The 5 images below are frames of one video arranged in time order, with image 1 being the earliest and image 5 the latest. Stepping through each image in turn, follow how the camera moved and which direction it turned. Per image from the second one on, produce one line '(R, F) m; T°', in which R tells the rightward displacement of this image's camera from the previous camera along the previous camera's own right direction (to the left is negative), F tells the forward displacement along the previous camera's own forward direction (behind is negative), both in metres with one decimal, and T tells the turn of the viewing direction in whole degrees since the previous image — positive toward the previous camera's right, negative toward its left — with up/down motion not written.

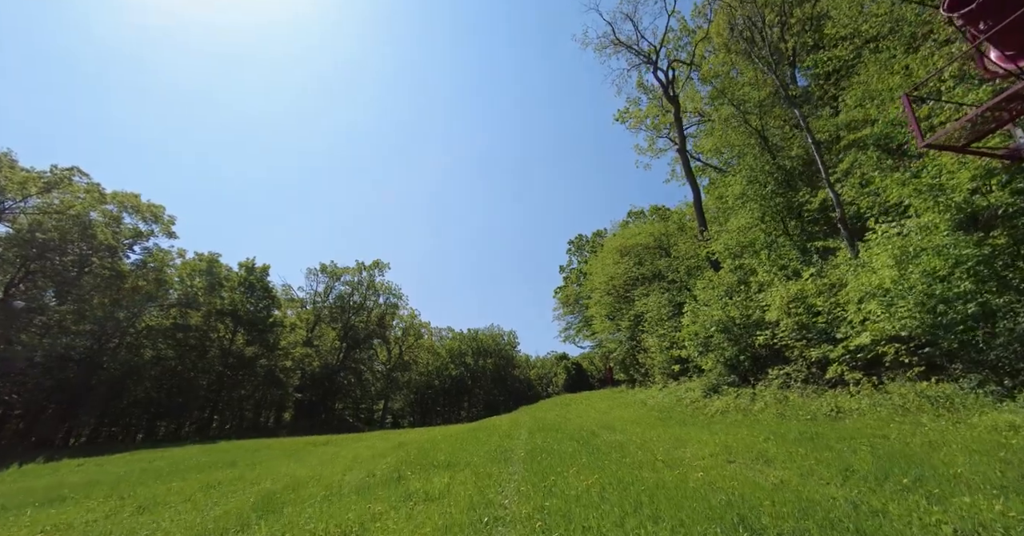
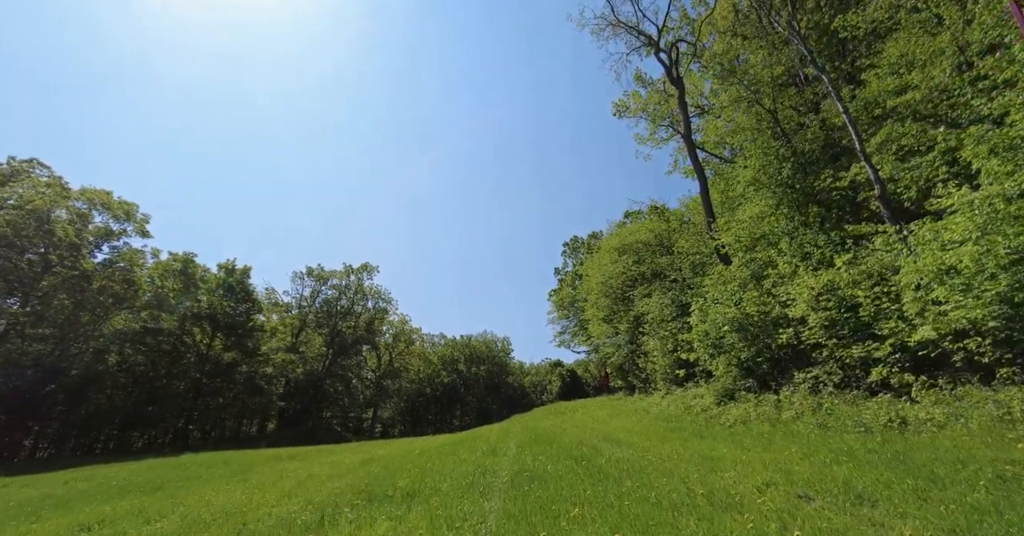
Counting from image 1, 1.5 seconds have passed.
(+0.3, +2.3) m; +1°
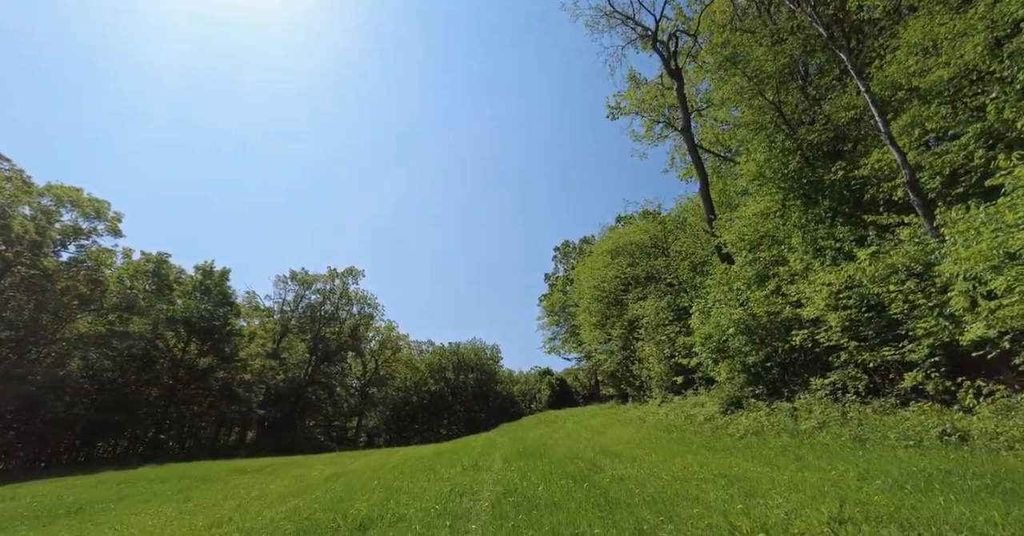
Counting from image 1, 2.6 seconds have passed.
(+0.1, +1.5) m; +1°
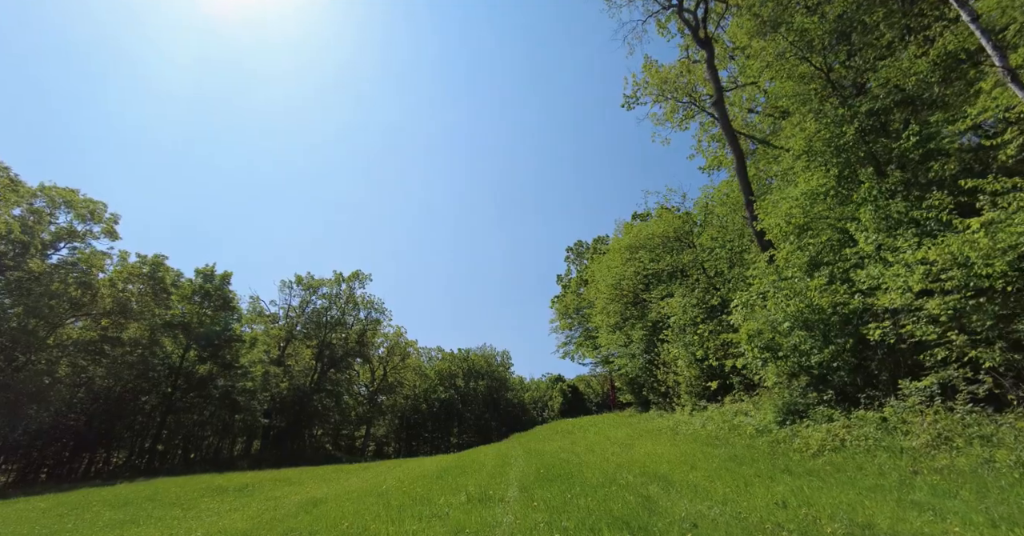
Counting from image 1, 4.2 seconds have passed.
(-0.2, +2.4) m; -1°
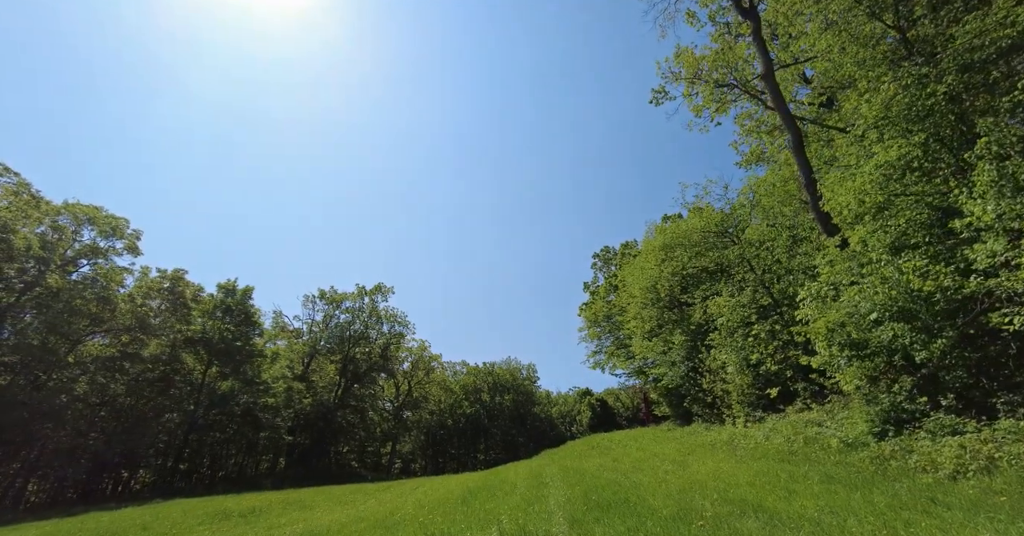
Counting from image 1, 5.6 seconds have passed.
(-0.3, +1.9) m; -3°
